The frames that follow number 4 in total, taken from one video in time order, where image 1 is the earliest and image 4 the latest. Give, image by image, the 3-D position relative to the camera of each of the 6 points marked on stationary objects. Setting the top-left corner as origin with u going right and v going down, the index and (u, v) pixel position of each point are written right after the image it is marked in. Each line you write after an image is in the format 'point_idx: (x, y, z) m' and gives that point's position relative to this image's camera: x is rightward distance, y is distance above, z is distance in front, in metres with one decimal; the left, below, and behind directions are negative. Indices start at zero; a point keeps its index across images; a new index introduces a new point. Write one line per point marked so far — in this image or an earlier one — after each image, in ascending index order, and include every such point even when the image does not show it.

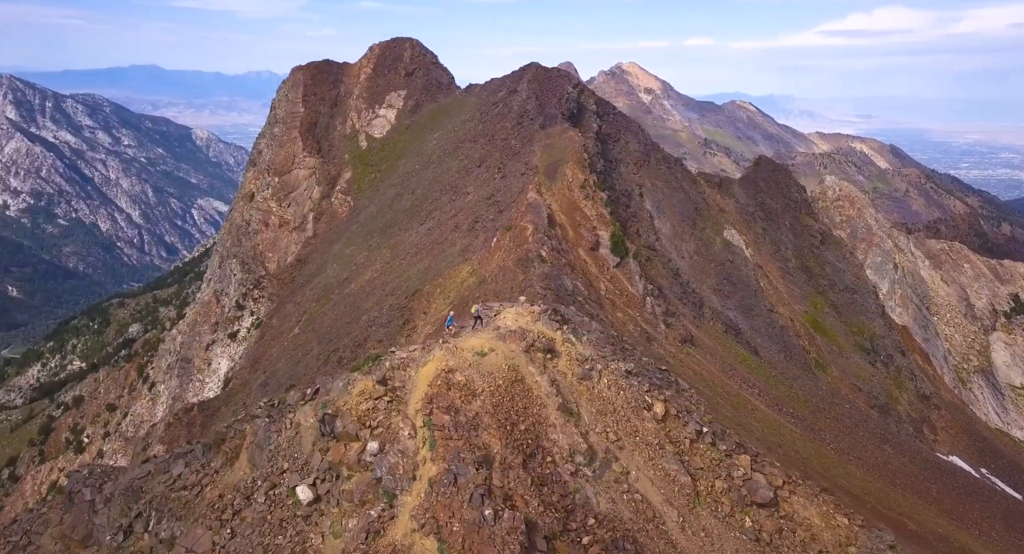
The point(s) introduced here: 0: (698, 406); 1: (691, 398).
0: (+5.0, -3.8, +18.0) m
1: (+5.7, -3.9, +19.3) m
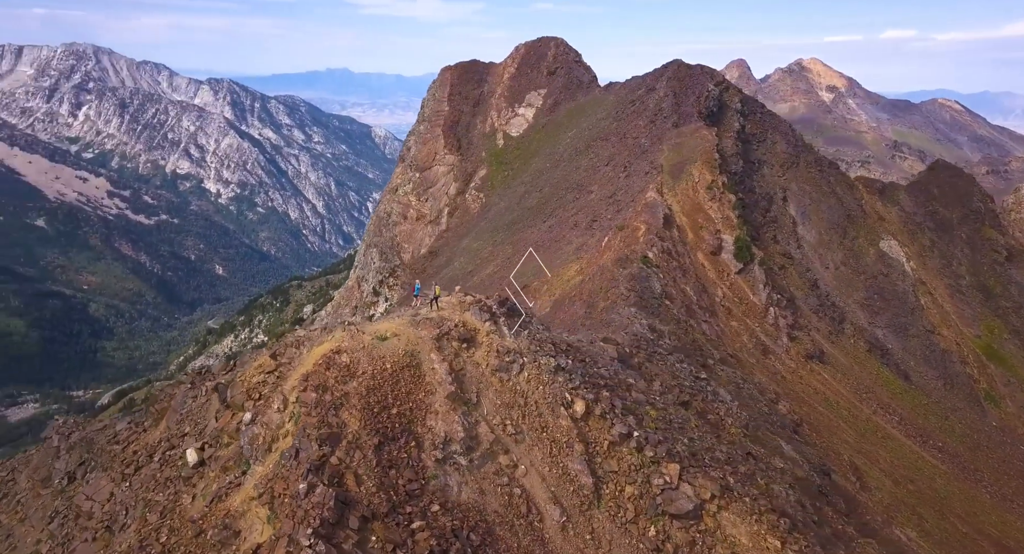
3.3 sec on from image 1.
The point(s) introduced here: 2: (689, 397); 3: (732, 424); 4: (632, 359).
0: (+5.3, -3.9, +17.1) m
1: (+6.1, -4.0, +18.3) m
2: (+4.7, -3.3, +16.8) m
3: (+6.5, -4.4, +18.6) m
4: (+3.5, -2.3, +18.3) m
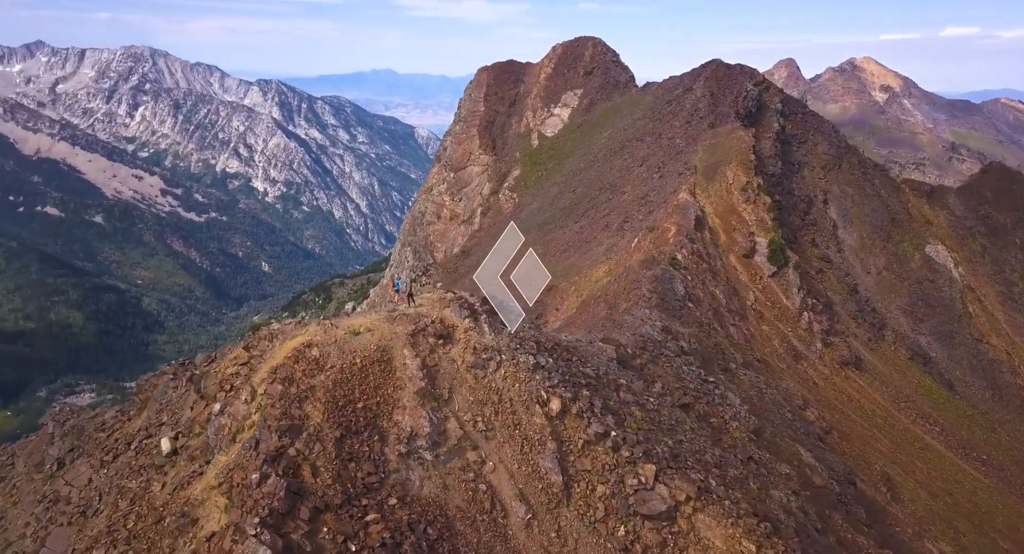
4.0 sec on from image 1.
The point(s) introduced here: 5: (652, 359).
0: (+5.3, -3.9, +16.9) m
1: (+6.2, -4.1, +18.1) m
2: (+4.7, -3.3, +16.6) m
3: (+6.6, -4.4, +18.3) m
4: (+3.5, -2.3, +18.2) m
5: (+4.4, -2.6, +19.1) m
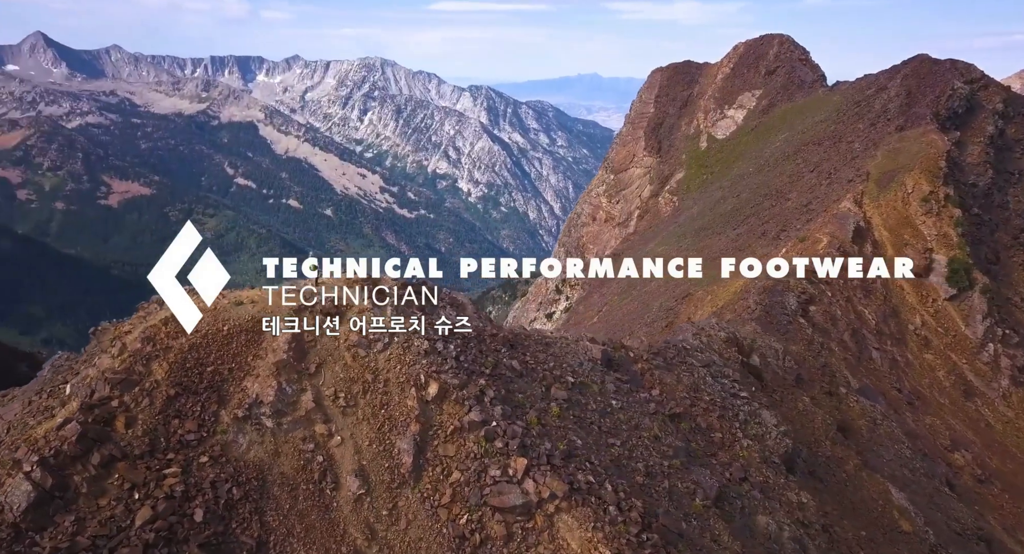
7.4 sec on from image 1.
0: (+5.0, -4.0, +15.9) m
1: (+6.1, -4.2, +16.9) m
2: (+4.5, -3.4, +15.7) m
3: (+6.5, -4.6, +17.0) m
4: (+3.6, -2.3, +17.5) m
5: (+4.6, -2.7, +18.2) m
